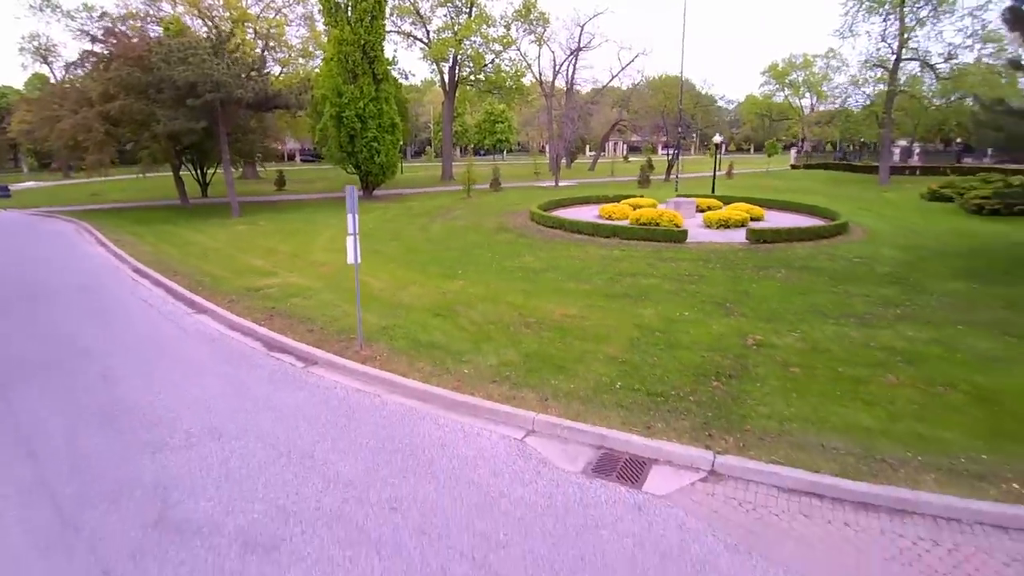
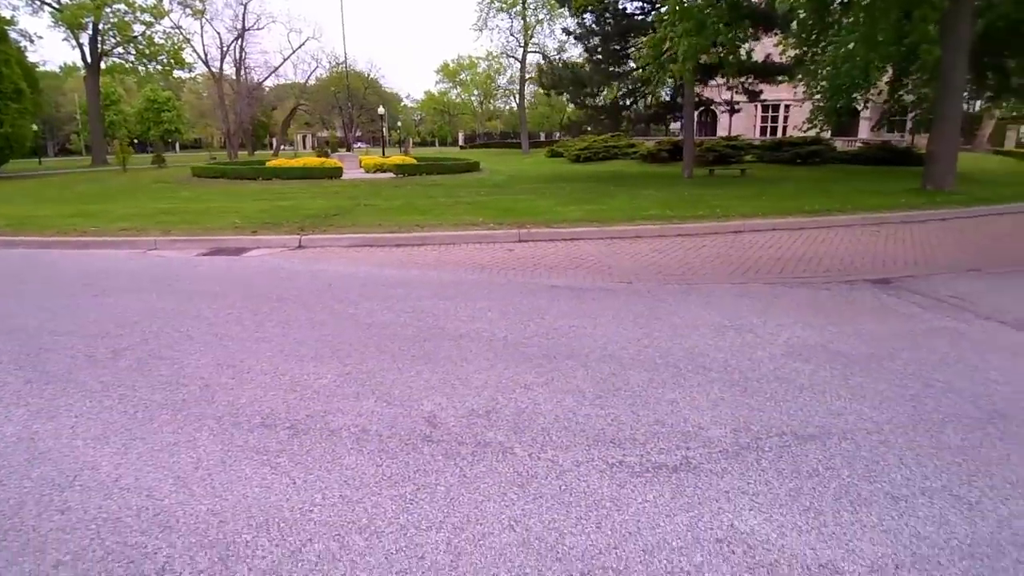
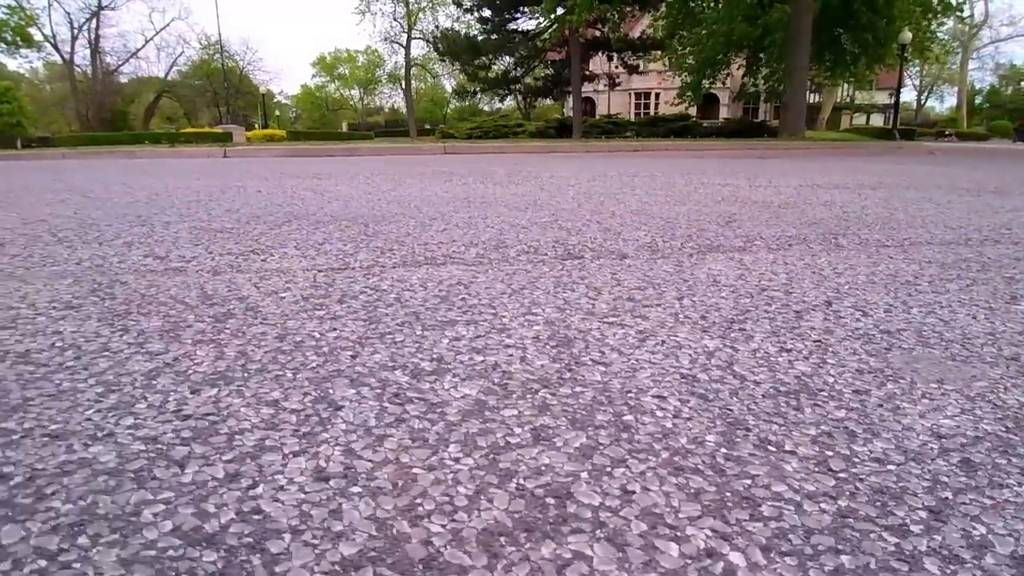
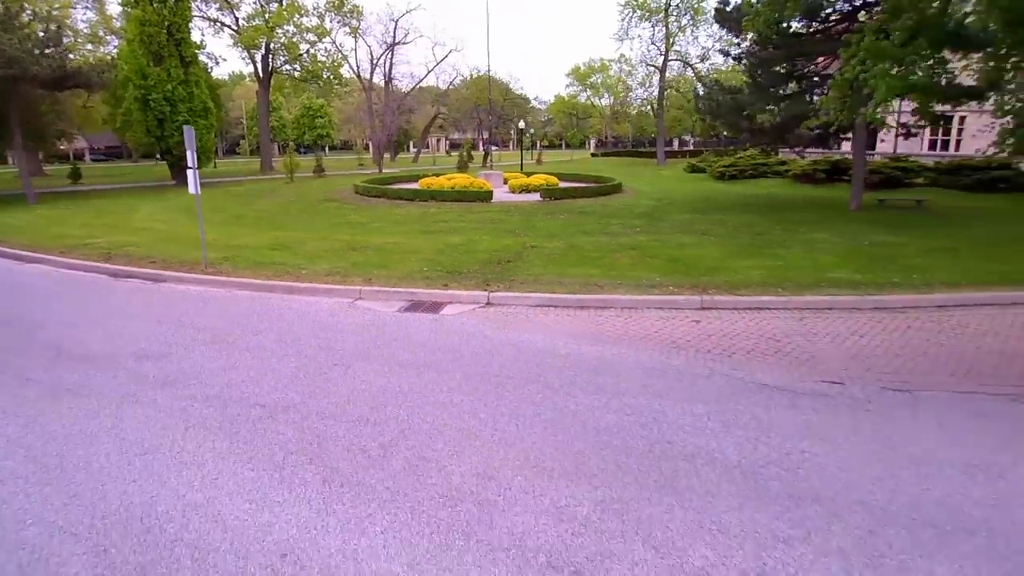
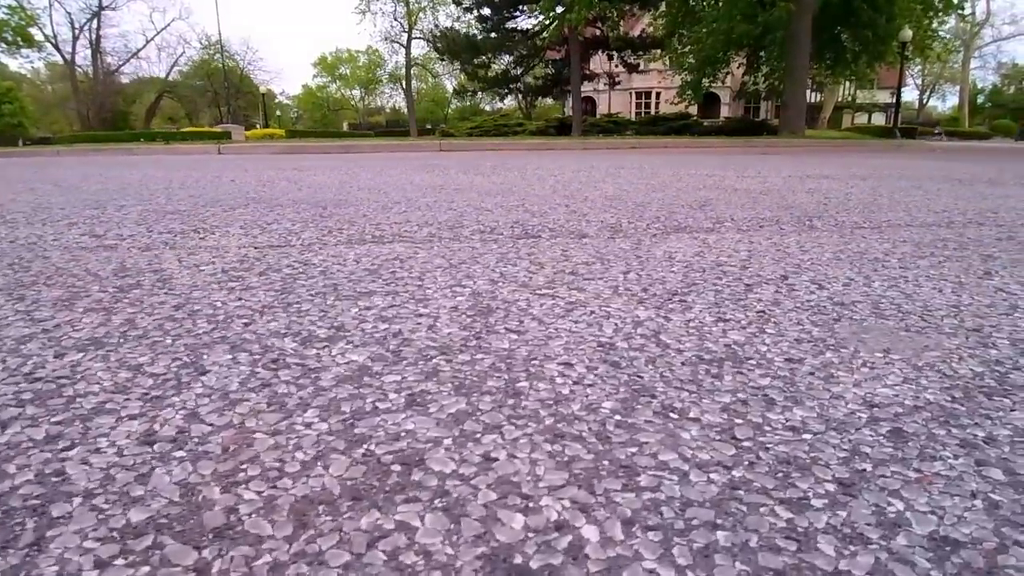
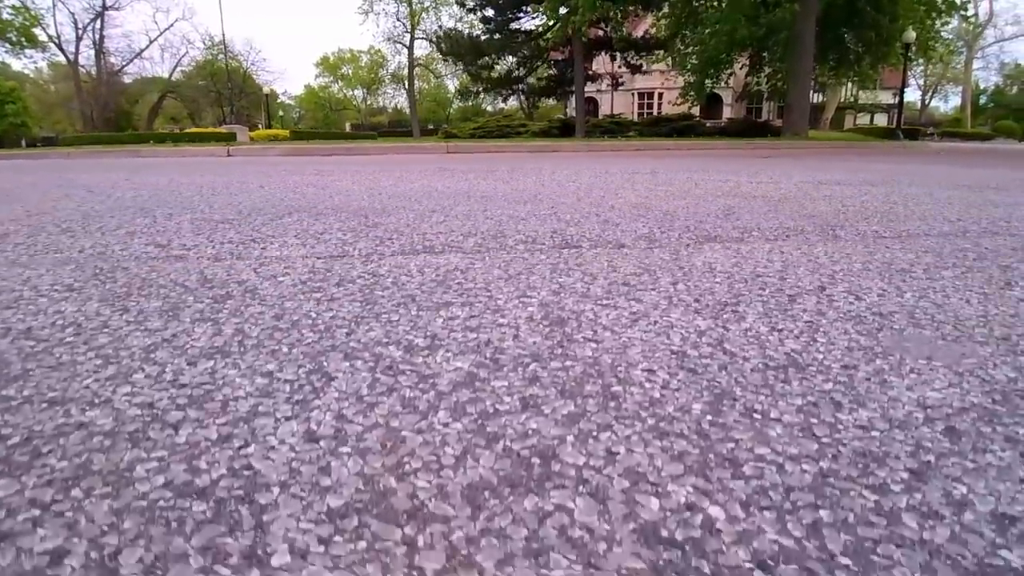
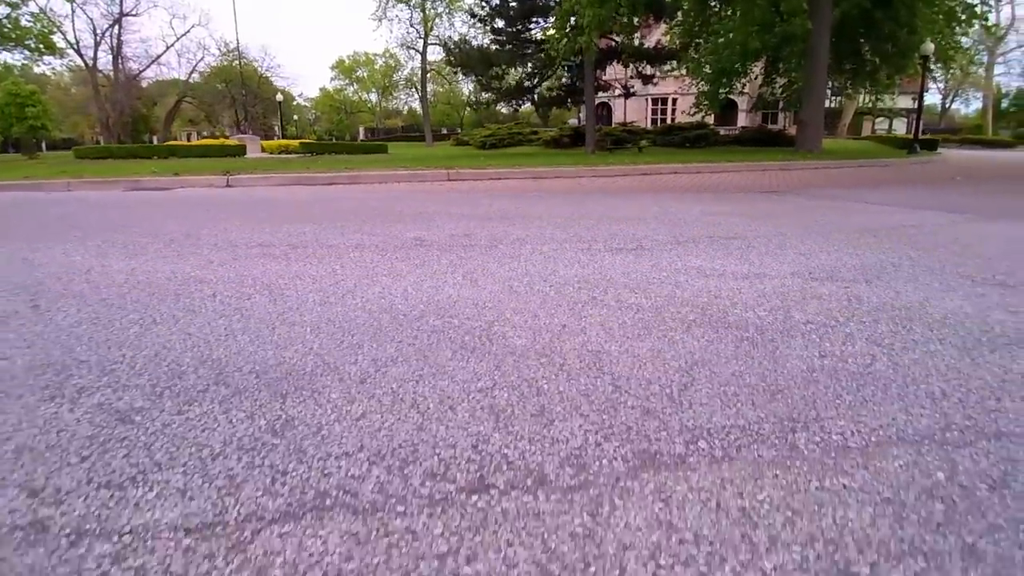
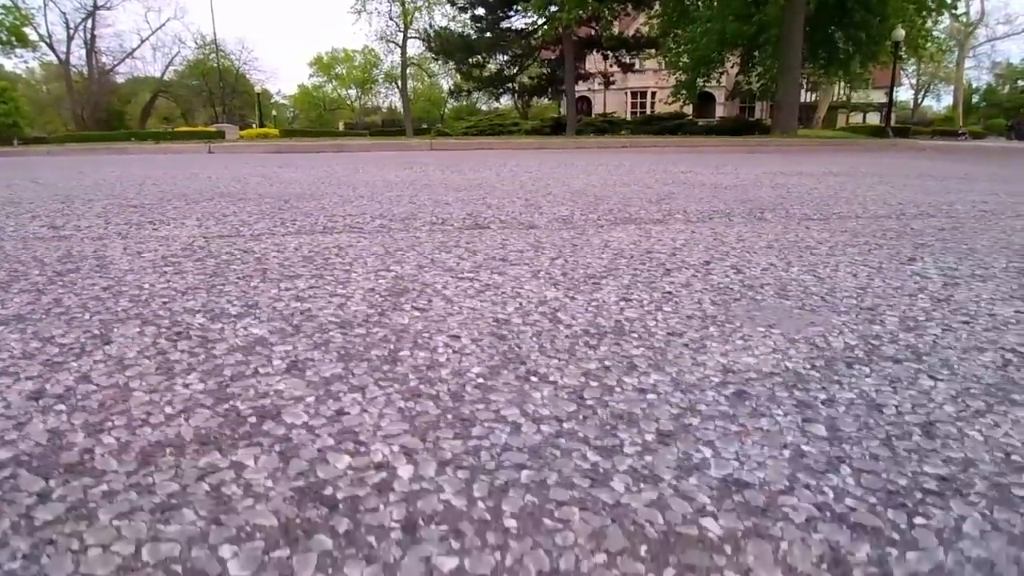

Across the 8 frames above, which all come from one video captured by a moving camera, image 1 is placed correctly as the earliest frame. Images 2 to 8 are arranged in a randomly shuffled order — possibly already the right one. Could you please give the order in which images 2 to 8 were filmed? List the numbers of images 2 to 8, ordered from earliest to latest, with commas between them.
4, 2, 7, 6, 5, 3, 8
